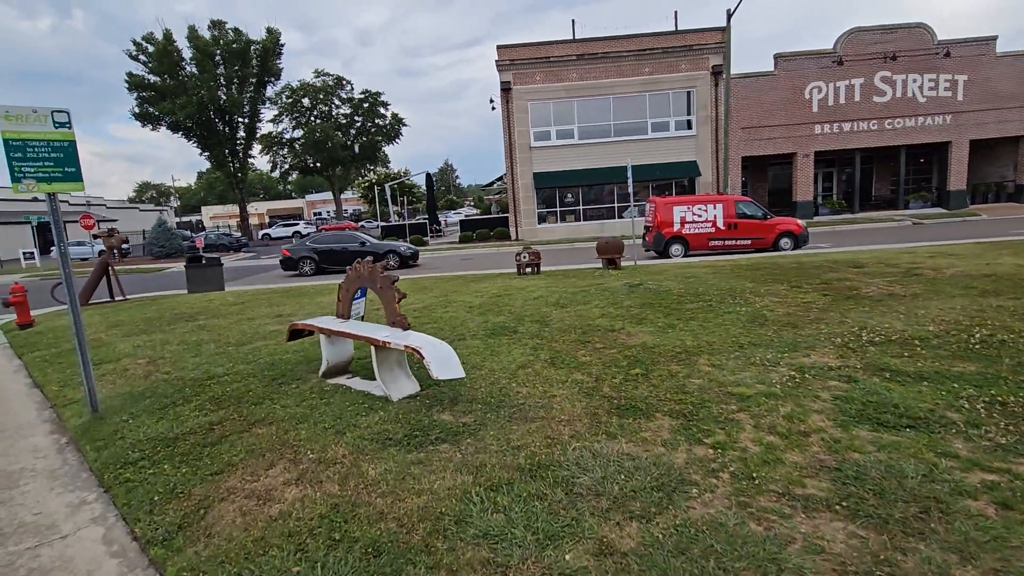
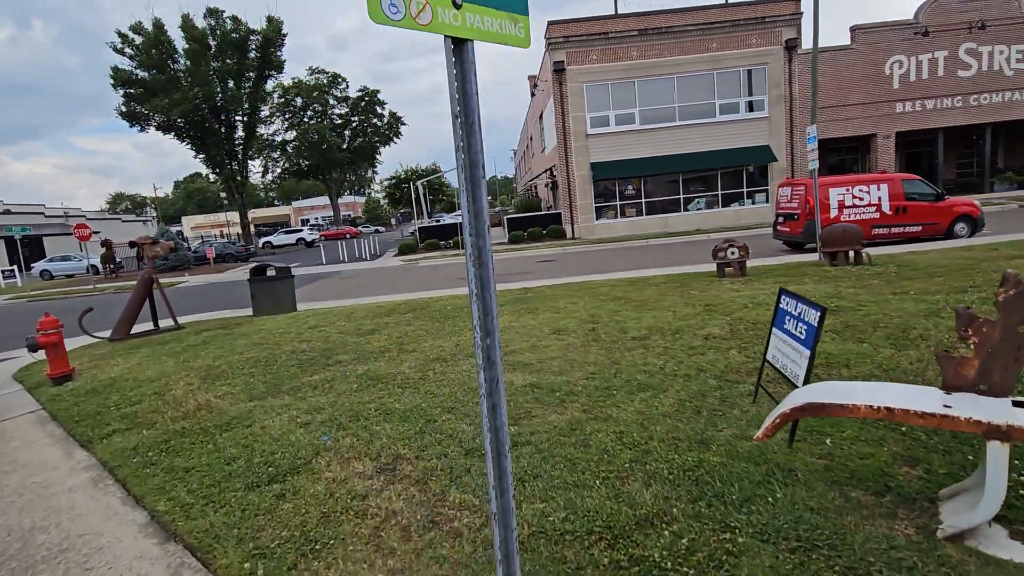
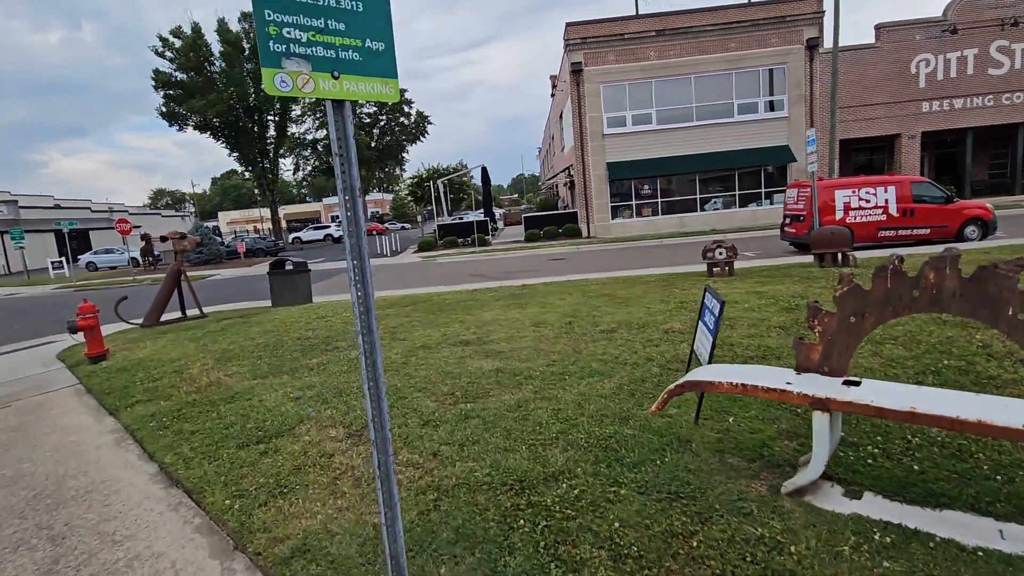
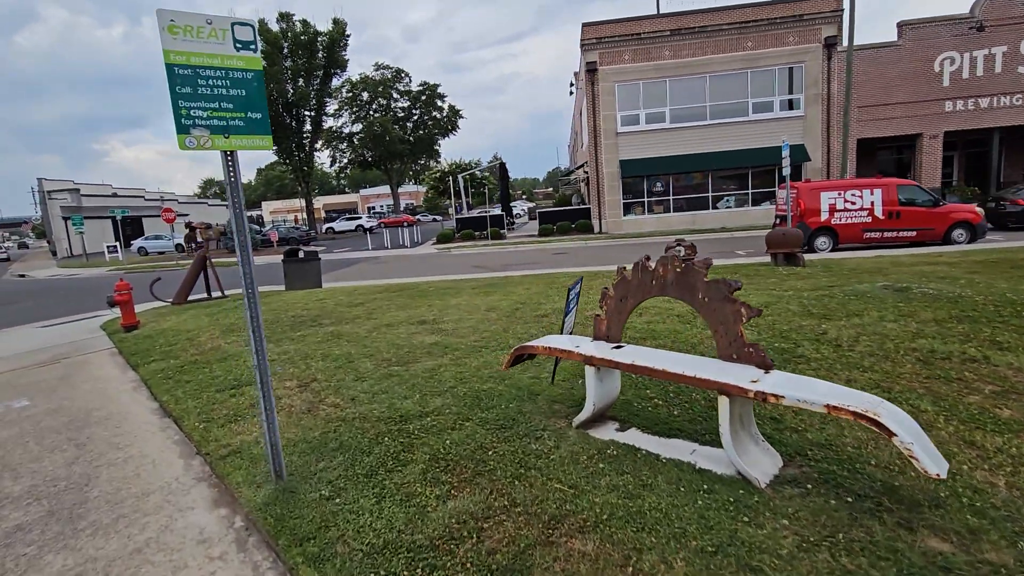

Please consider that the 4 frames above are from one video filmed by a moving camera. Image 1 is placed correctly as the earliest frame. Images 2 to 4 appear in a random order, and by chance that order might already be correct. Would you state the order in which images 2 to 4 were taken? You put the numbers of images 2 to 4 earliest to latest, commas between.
4, 3, 2
